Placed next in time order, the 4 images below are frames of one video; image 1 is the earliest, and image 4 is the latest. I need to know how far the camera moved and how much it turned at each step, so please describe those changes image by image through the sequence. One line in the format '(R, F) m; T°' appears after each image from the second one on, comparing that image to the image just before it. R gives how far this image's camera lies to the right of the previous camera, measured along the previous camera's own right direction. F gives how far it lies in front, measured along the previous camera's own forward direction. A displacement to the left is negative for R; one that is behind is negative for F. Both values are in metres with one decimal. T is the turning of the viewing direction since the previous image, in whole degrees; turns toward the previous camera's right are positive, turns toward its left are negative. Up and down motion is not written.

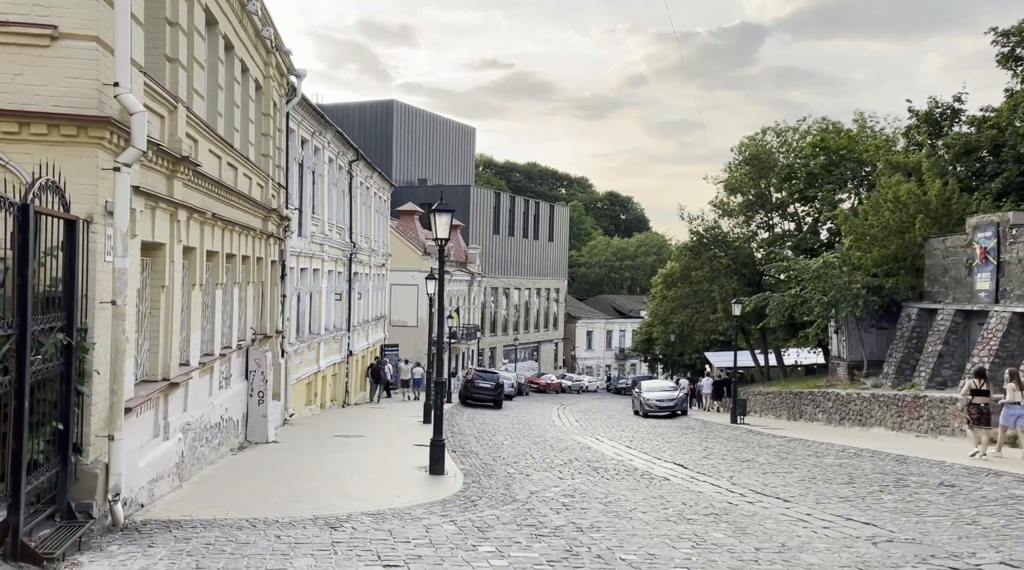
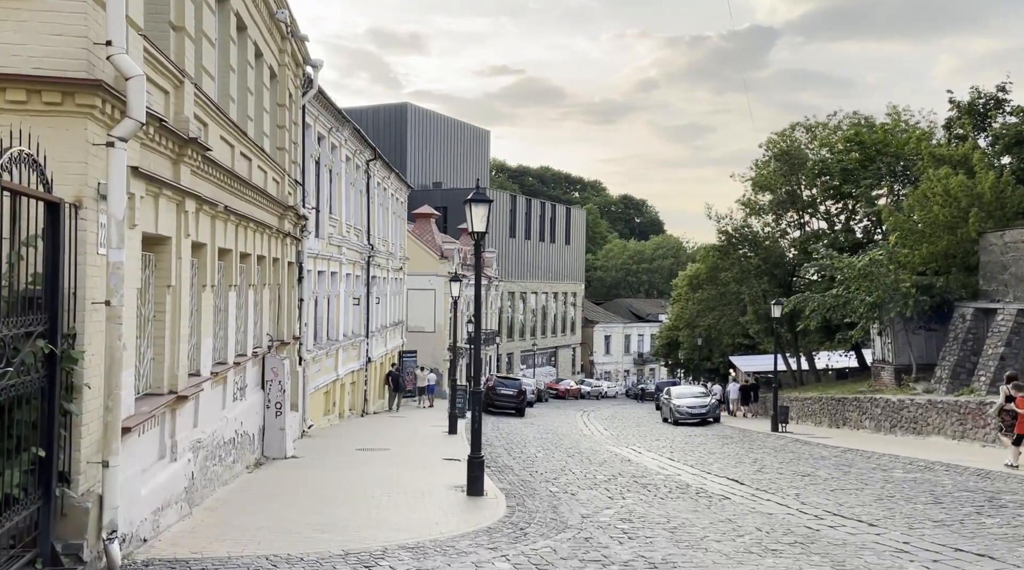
(-0.4, +1.4) m; -1°
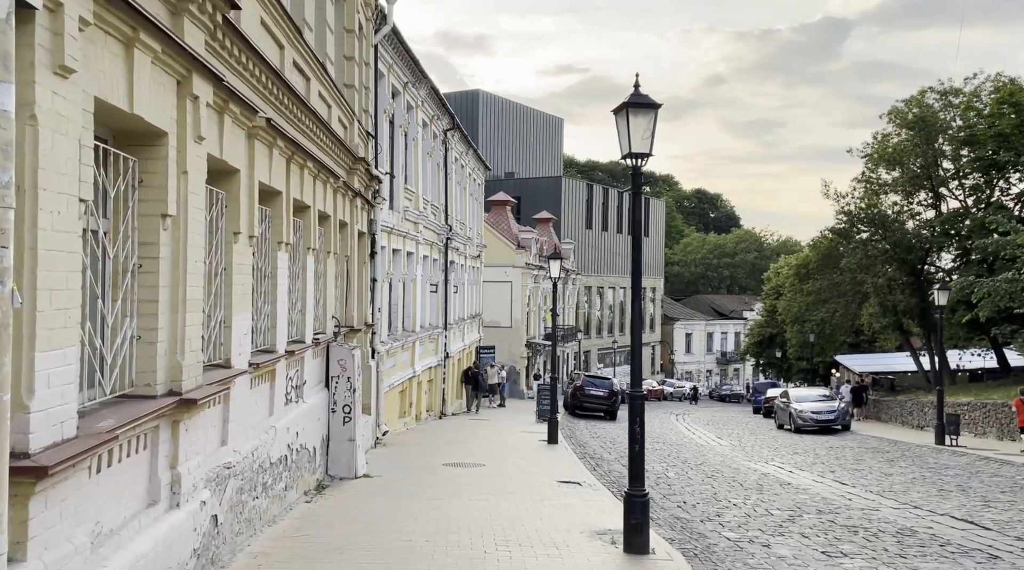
(-1.0, +4.2) m; -4°
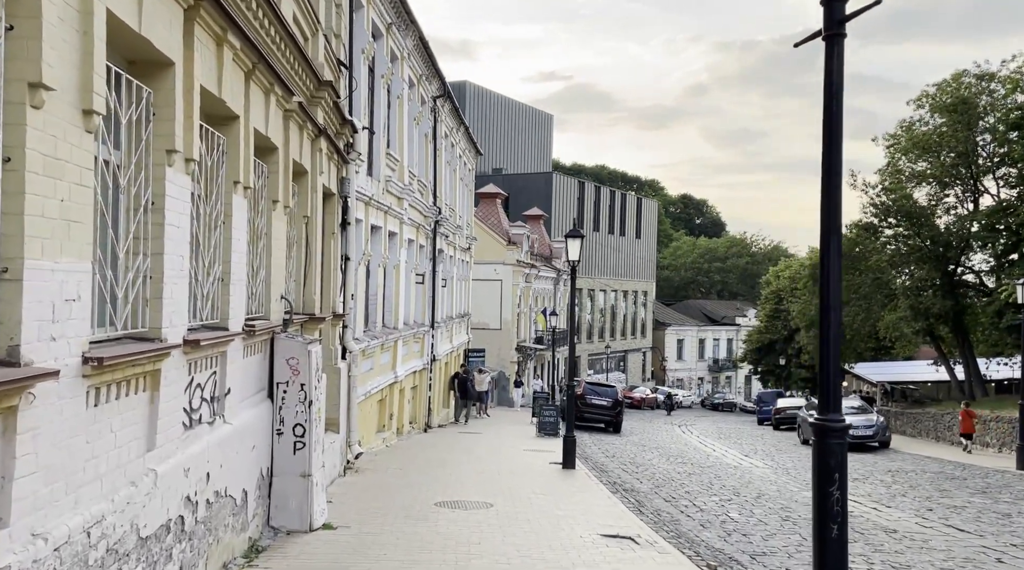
(-0.4, +4.0) m; +1°
